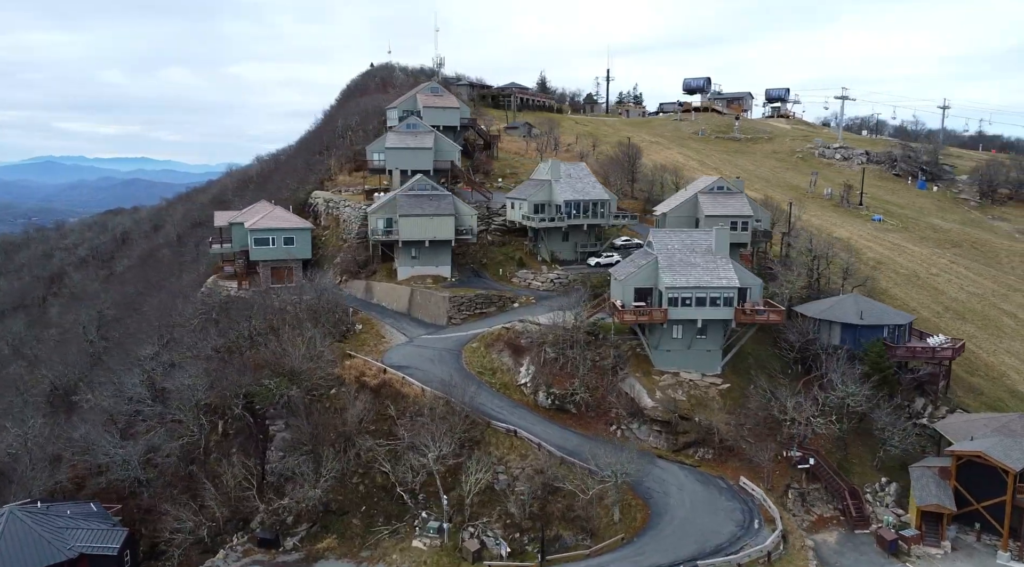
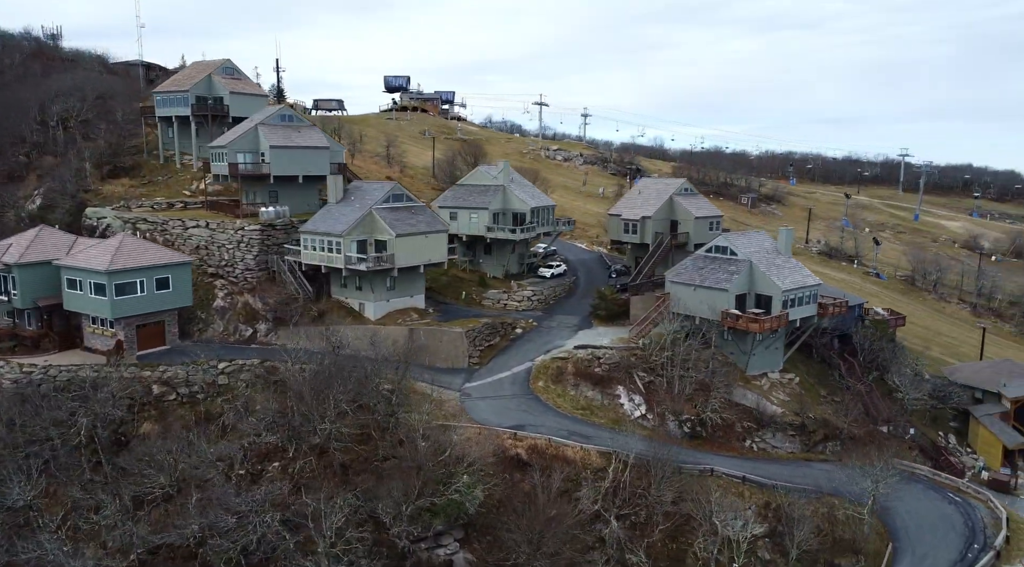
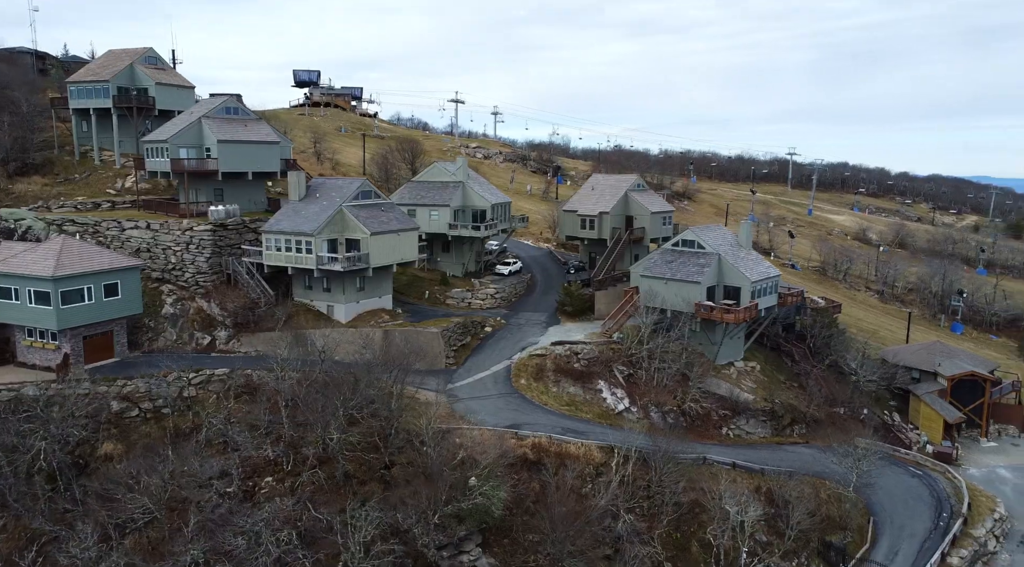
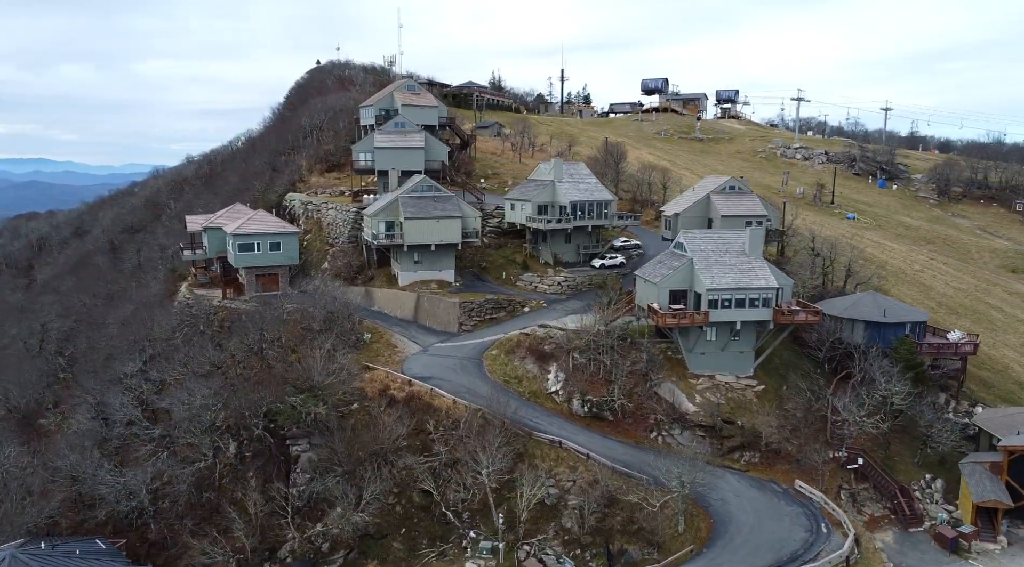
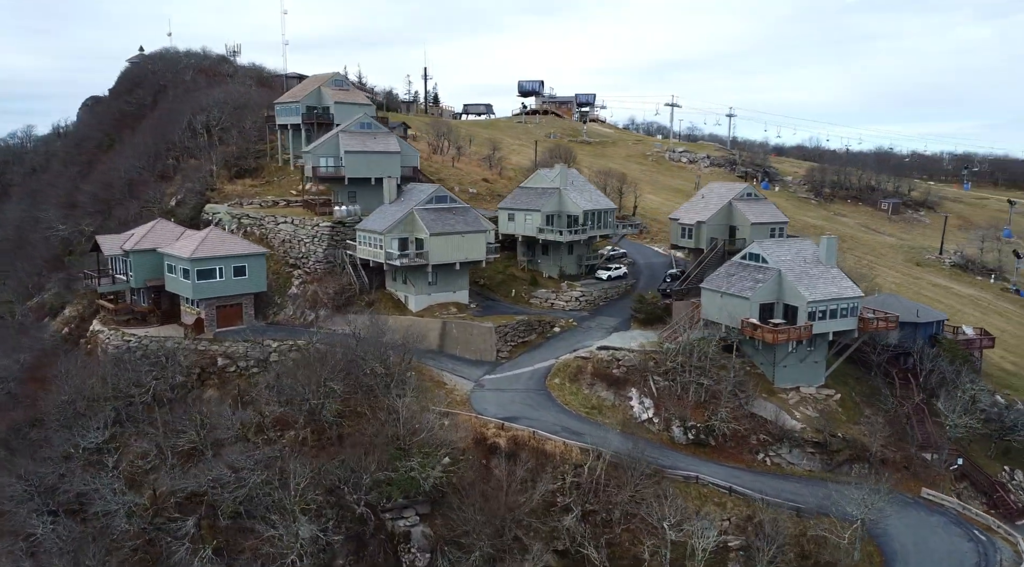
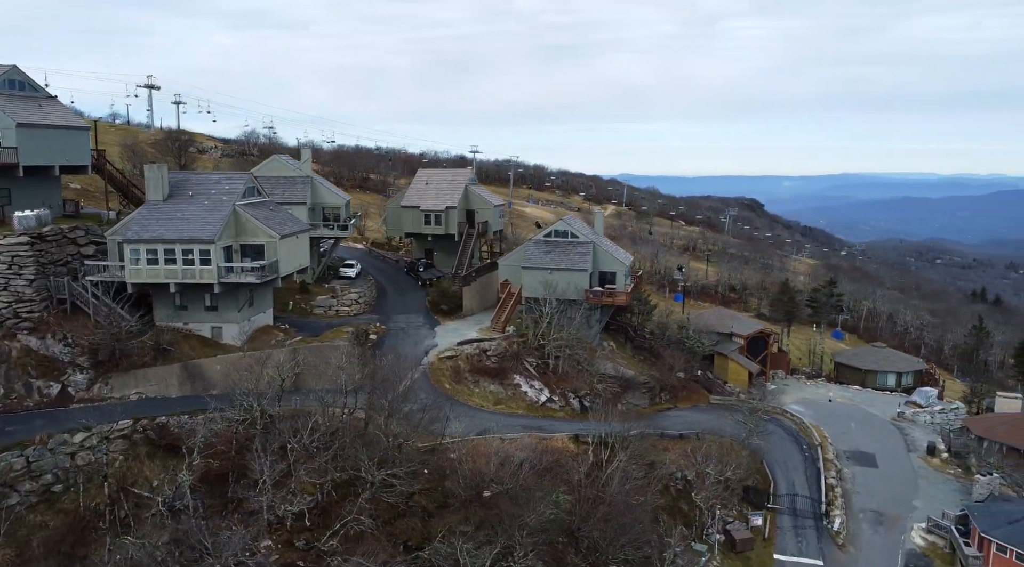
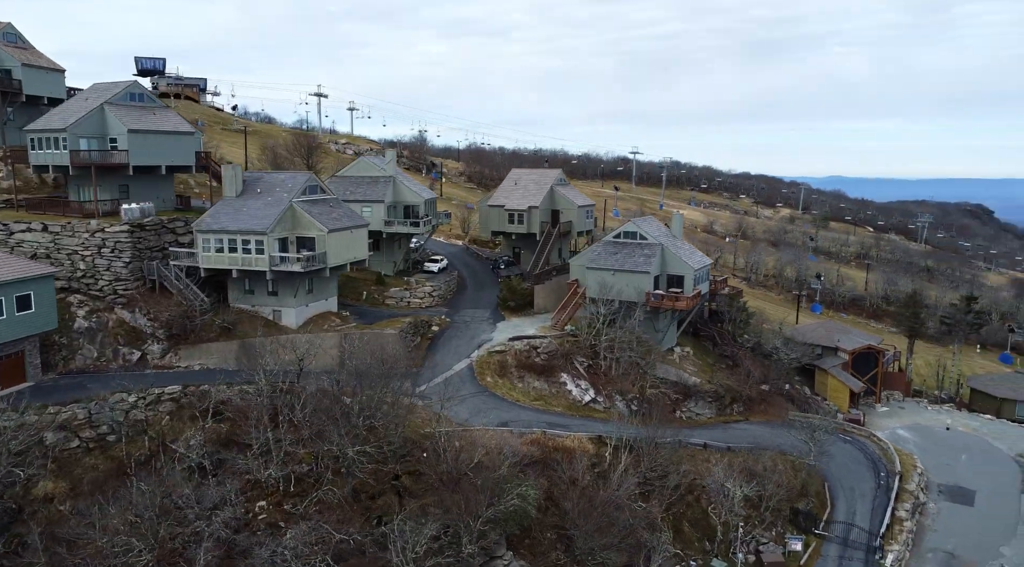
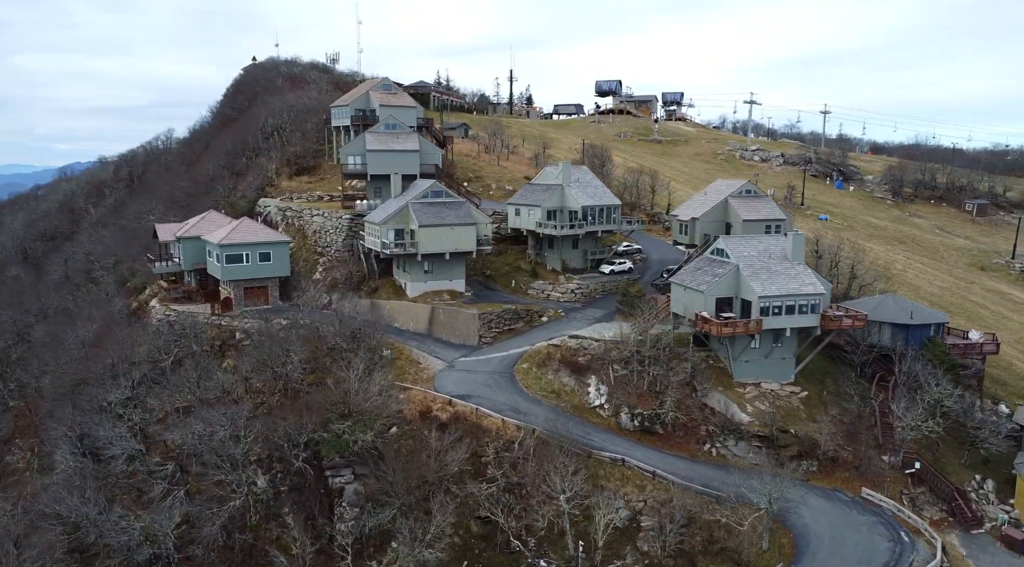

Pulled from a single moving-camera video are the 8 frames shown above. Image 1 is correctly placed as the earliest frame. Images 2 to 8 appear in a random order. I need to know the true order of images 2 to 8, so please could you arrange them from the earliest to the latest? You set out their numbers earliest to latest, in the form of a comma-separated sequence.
4, 8, 5, 2, 3, 7, 6
